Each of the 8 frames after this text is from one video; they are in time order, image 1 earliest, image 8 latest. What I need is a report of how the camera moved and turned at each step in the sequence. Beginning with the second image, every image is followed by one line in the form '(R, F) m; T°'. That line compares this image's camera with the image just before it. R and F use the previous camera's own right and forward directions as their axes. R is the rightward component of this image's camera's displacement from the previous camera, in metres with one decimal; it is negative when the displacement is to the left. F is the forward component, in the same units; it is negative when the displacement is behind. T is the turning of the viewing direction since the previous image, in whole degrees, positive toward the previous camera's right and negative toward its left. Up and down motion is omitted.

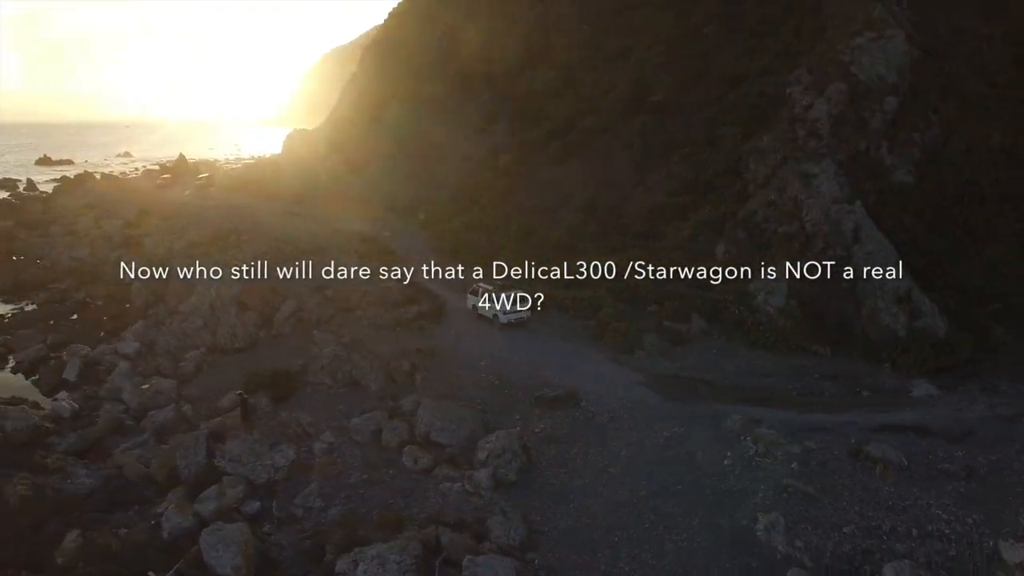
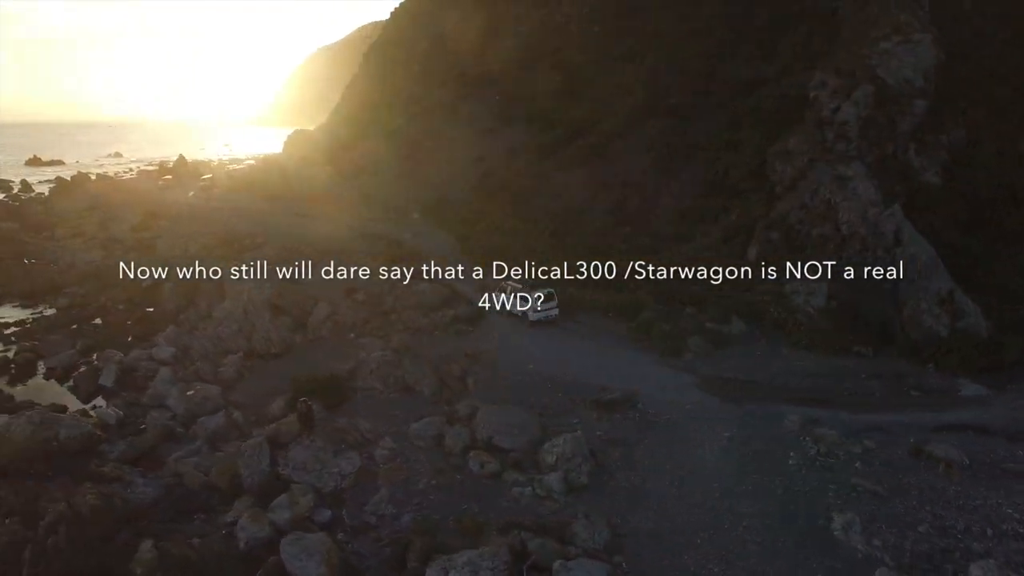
(-2.7, 0.0) m; +1°
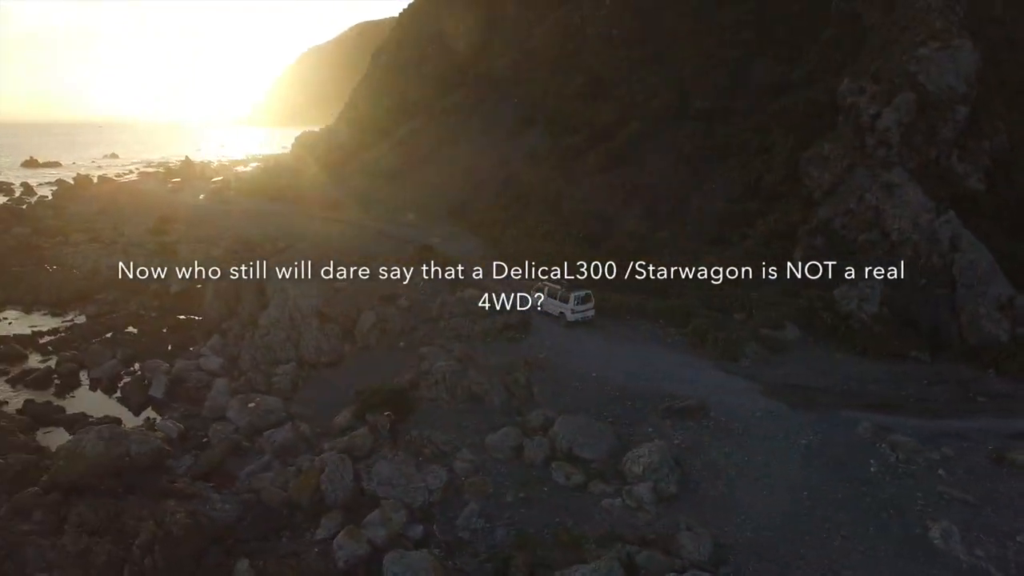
(-3.2, +0.2) m; +1°
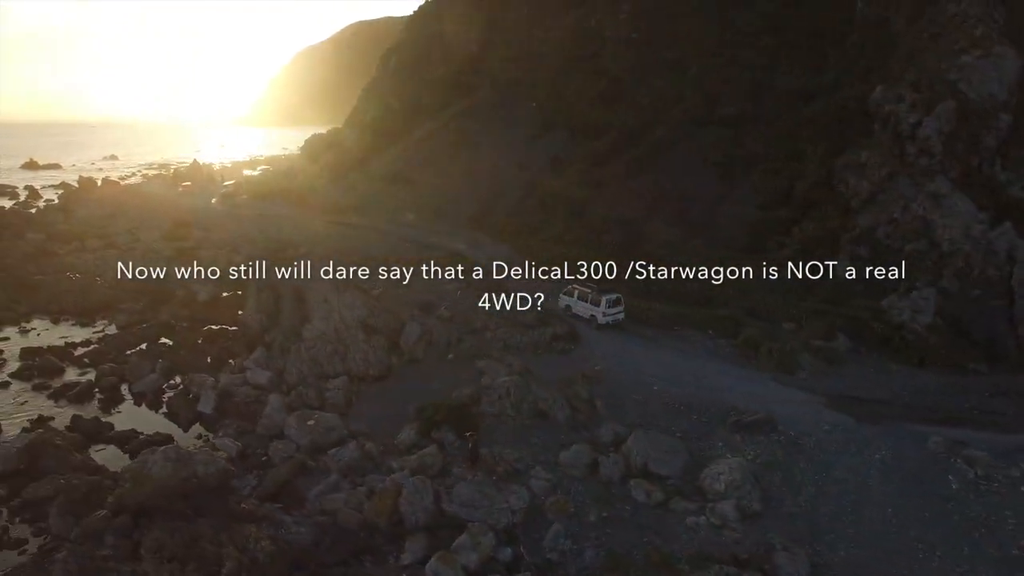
(-2.9, +0.4) m; +1°
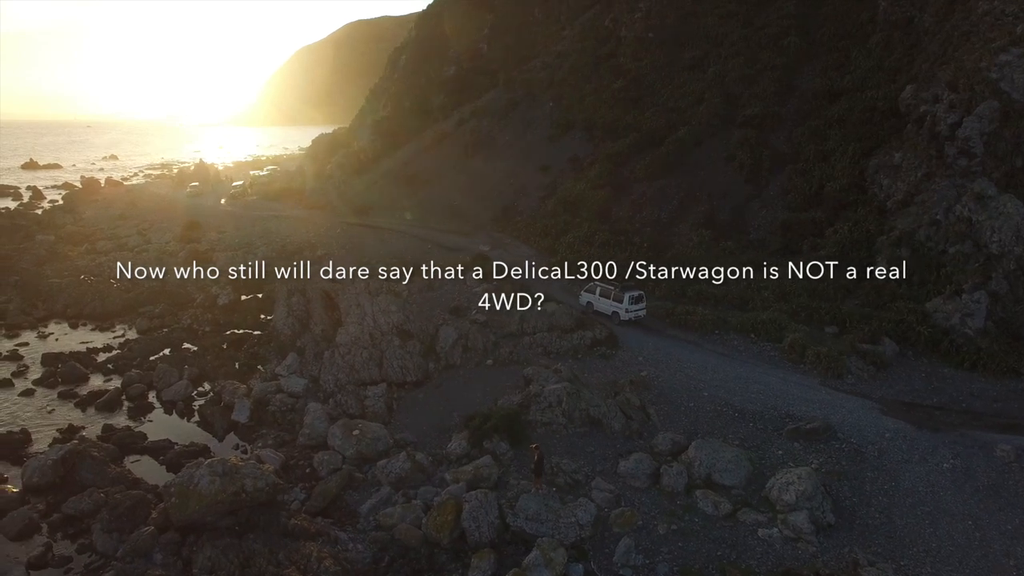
(-2.2, +0.8) m; +1°
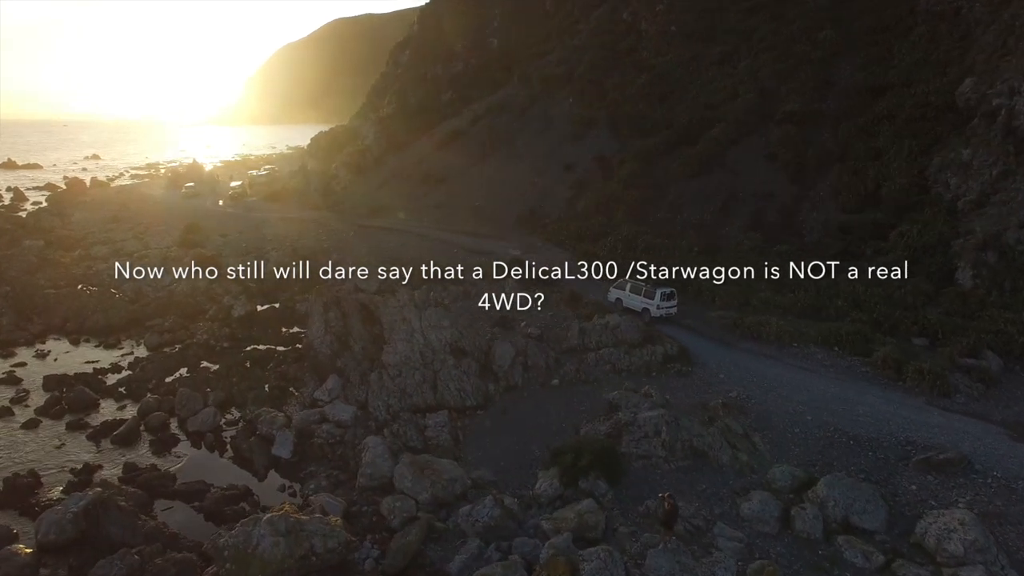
(-3.7, +3.2) m; +2°
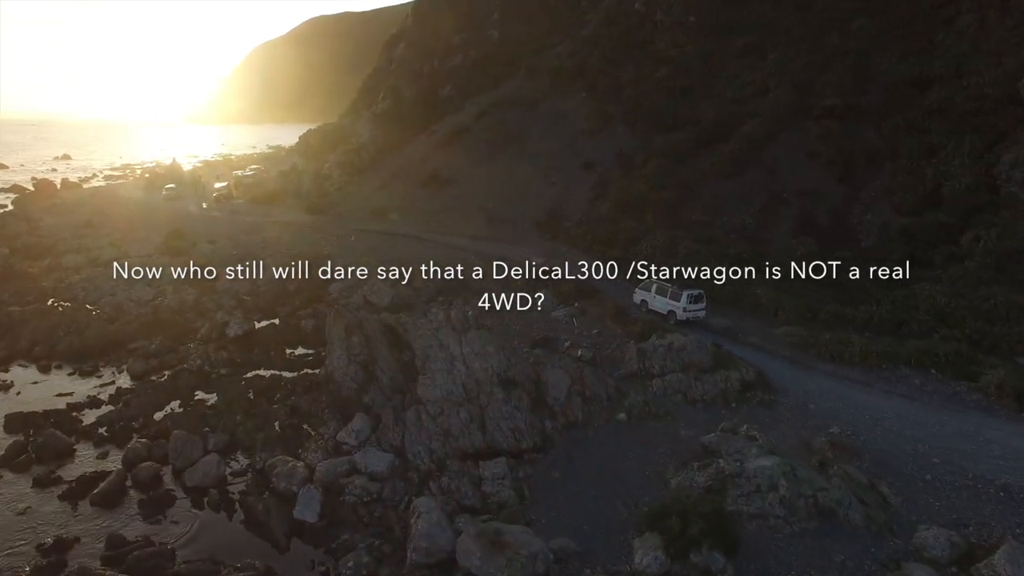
(-2.9, +4.3) m; +2°
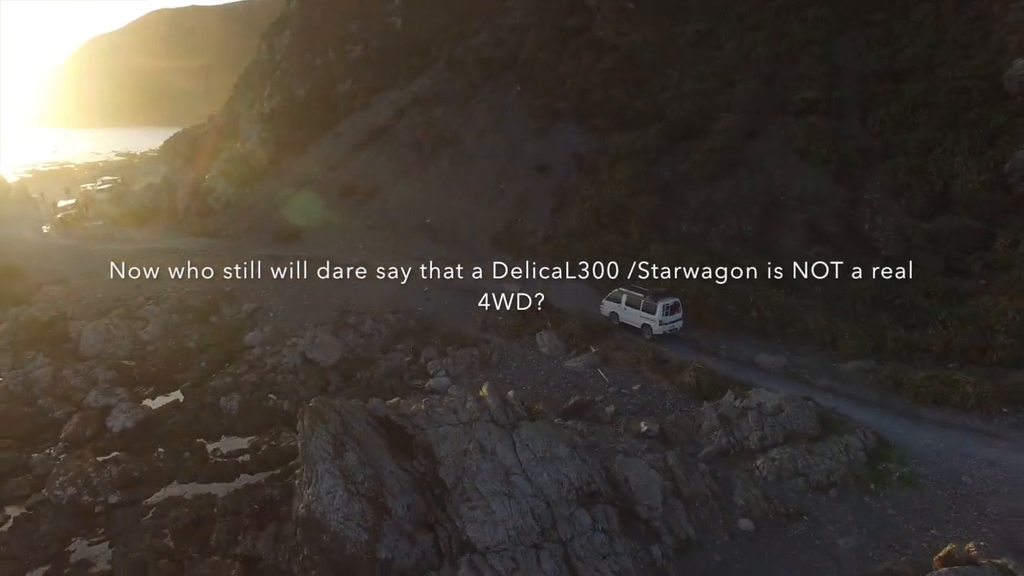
(-5.0, +8.4) m; +11°
